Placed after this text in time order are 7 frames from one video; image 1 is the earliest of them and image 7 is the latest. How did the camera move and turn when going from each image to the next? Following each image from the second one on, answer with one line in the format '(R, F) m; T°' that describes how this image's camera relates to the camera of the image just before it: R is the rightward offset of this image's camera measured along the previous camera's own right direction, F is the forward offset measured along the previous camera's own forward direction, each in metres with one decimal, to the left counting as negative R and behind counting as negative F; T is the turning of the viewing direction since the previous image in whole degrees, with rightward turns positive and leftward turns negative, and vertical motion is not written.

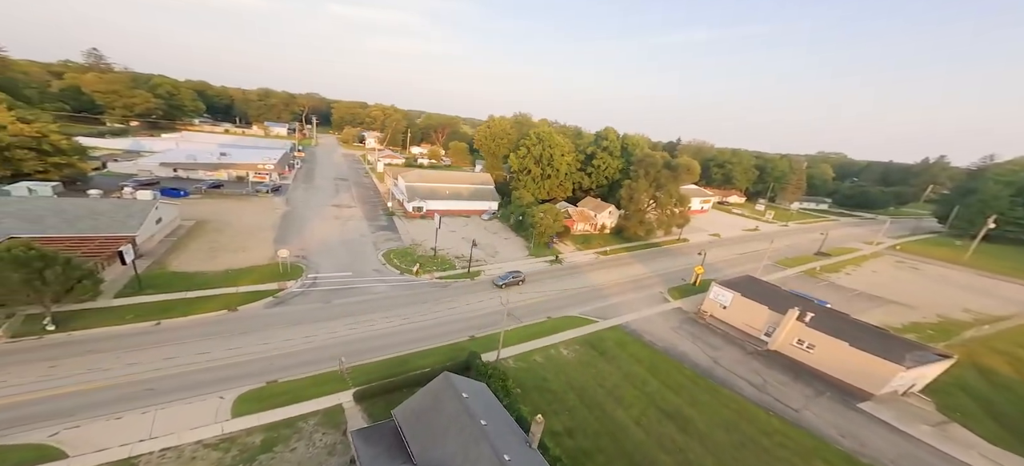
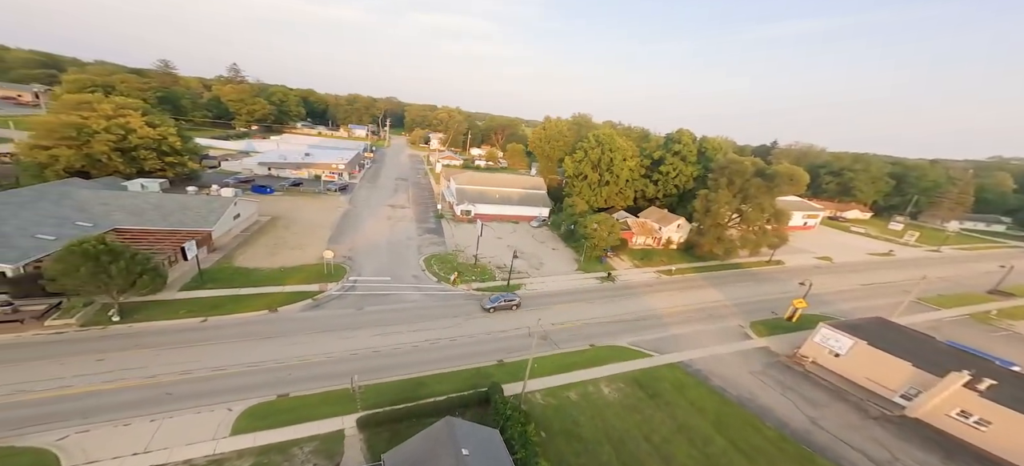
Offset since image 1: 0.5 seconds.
(+3.0, +3.3) m; -13°
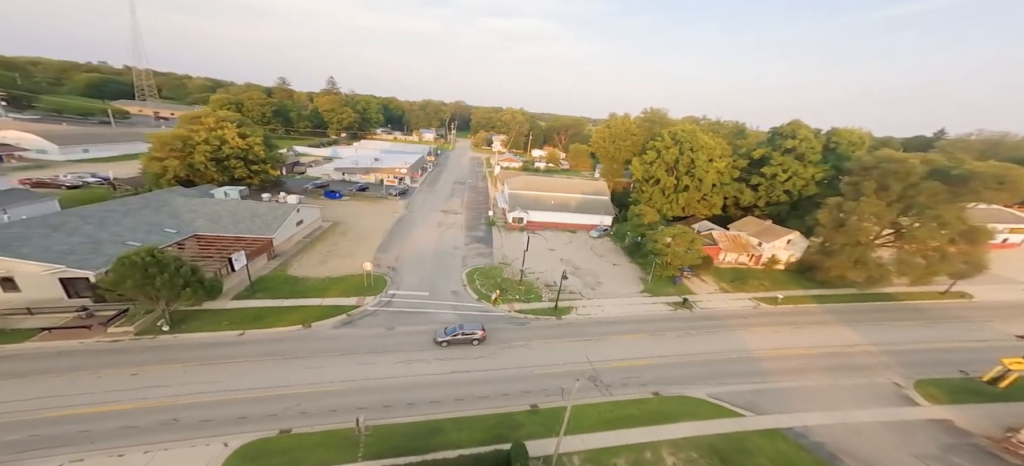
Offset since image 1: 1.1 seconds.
(+2.6, +4.5) m; -13°
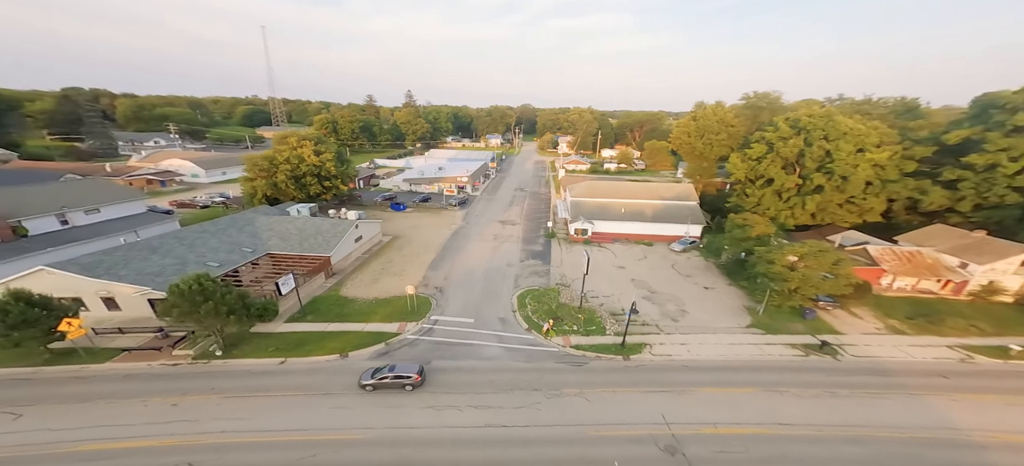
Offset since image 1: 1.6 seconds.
(+2.3, +4.6) m; -14°
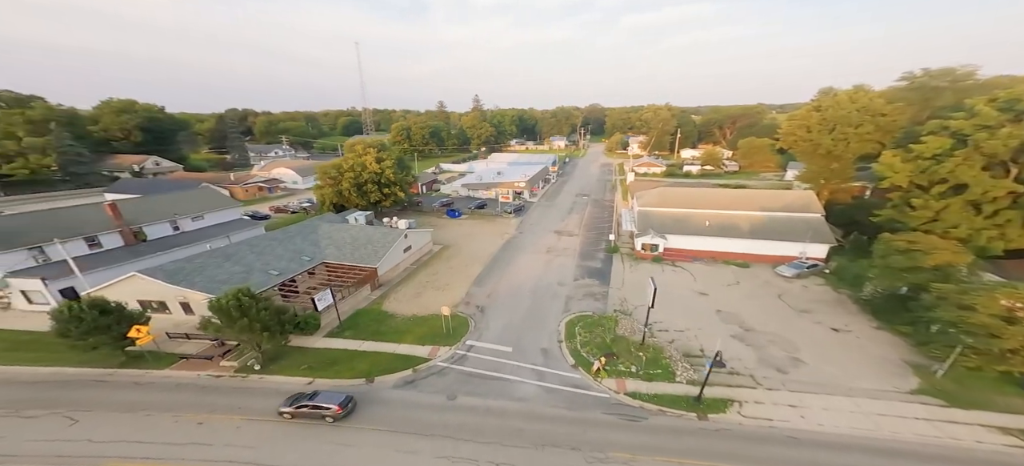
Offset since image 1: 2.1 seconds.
(+2.3, +3.9) m; -13°
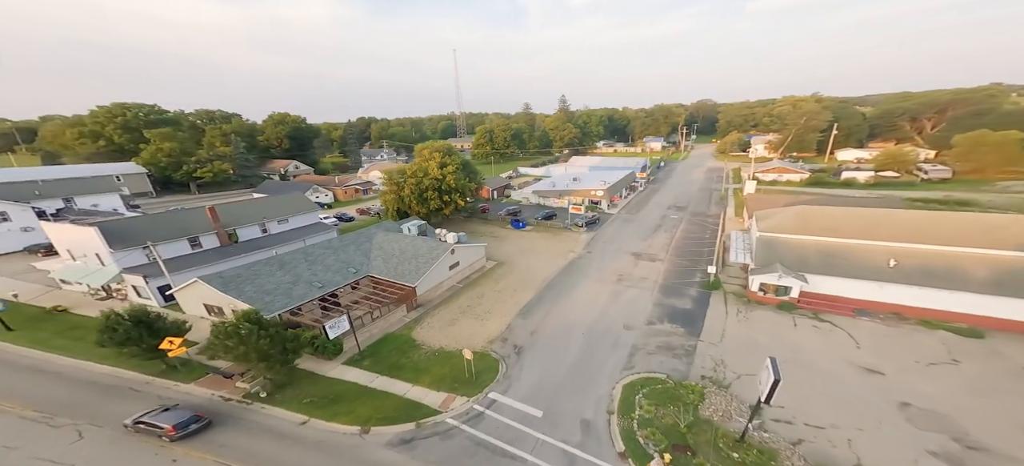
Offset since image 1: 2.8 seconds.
(+3.2, +5.9) m; -15°
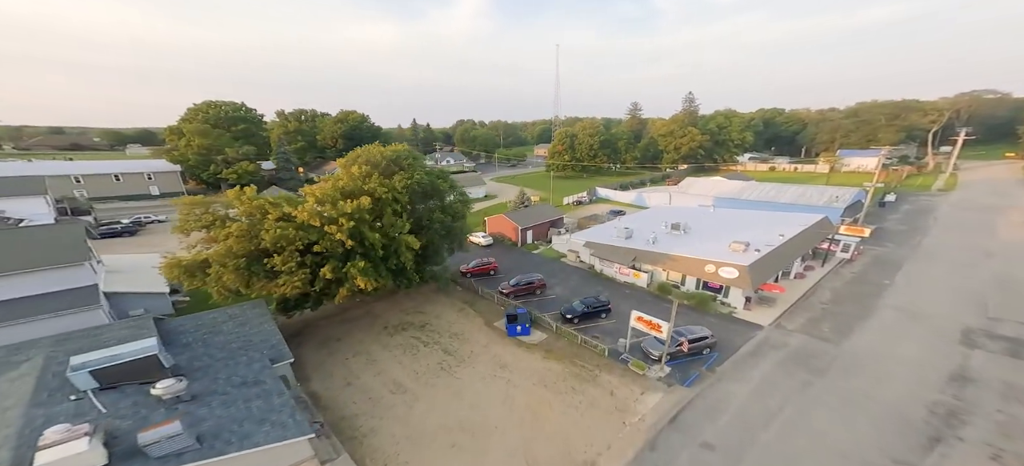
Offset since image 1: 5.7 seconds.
(+7.5, +26.6) m; -20°
